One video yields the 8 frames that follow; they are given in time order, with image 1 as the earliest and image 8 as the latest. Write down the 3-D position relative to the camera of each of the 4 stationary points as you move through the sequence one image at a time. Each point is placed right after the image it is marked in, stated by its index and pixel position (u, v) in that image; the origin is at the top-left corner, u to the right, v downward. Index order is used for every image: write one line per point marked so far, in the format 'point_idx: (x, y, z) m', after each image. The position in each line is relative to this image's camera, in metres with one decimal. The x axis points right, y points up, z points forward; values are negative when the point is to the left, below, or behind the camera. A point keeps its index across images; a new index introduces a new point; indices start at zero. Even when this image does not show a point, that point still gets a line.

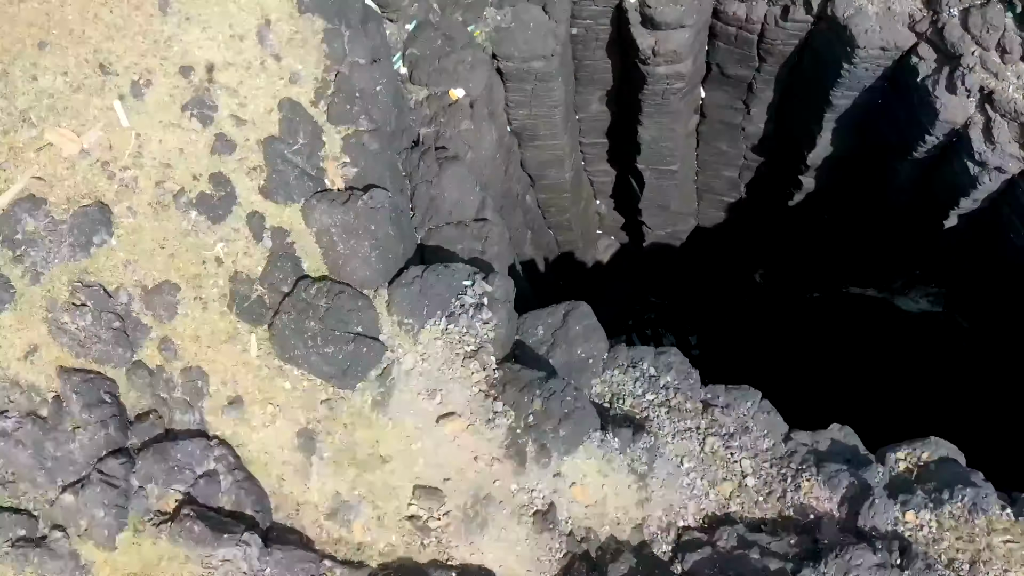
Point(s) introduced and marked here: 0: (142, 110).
0: (-2.0, +1.1, +5.8) m
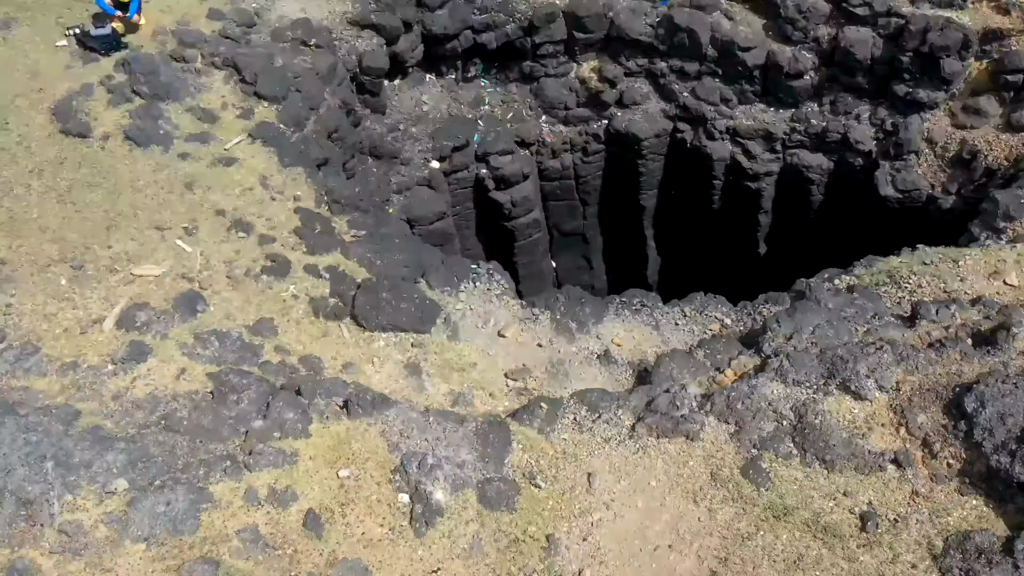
0: (-2.4, +0.4, +7.8) m
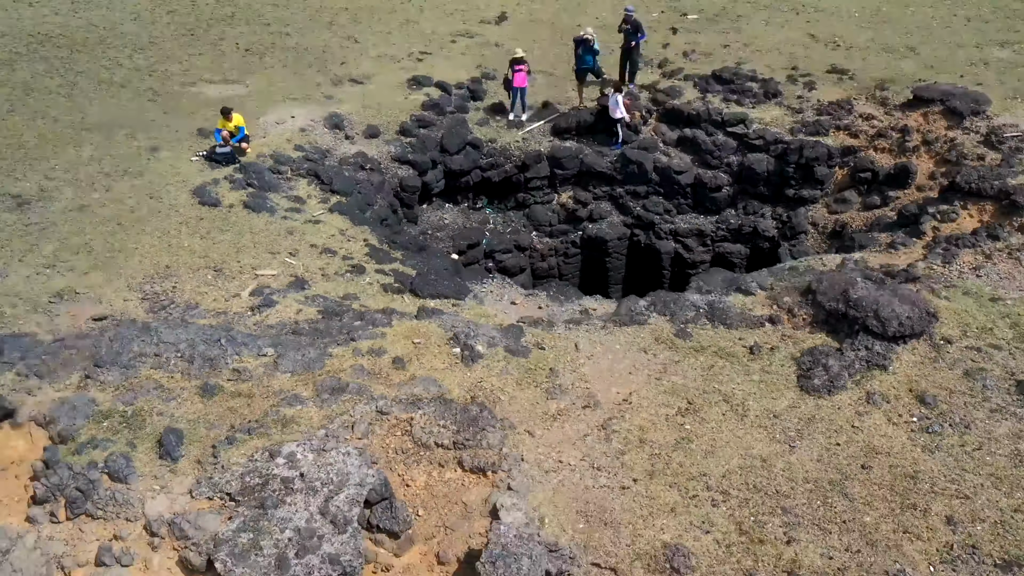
0: (-2.3, +0.4, +11.2) m
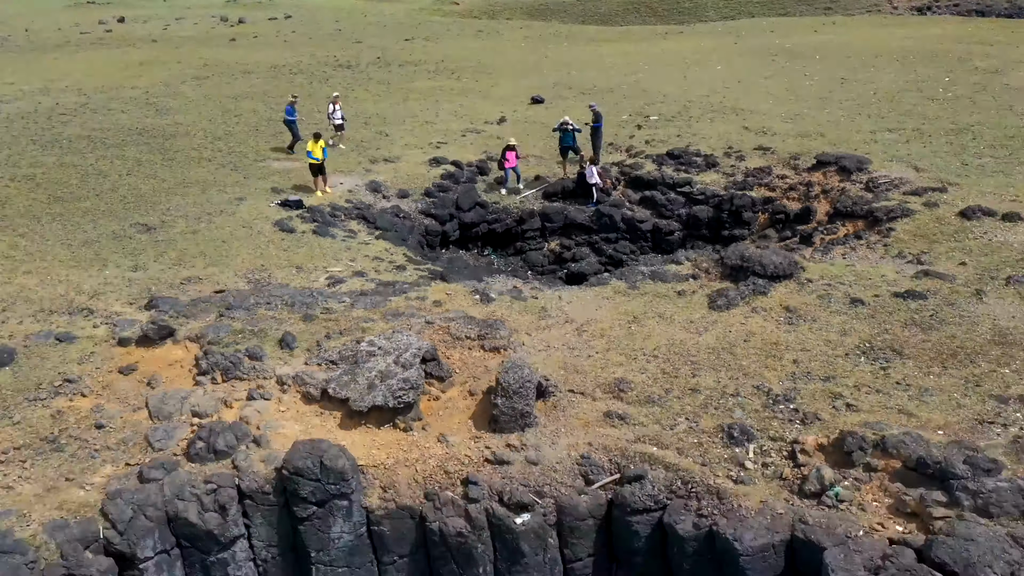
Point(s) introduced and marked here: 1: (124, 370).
0: (-2.3, +0.4, +15.3) m
1: (-4.5, -0.9, +11.7) m
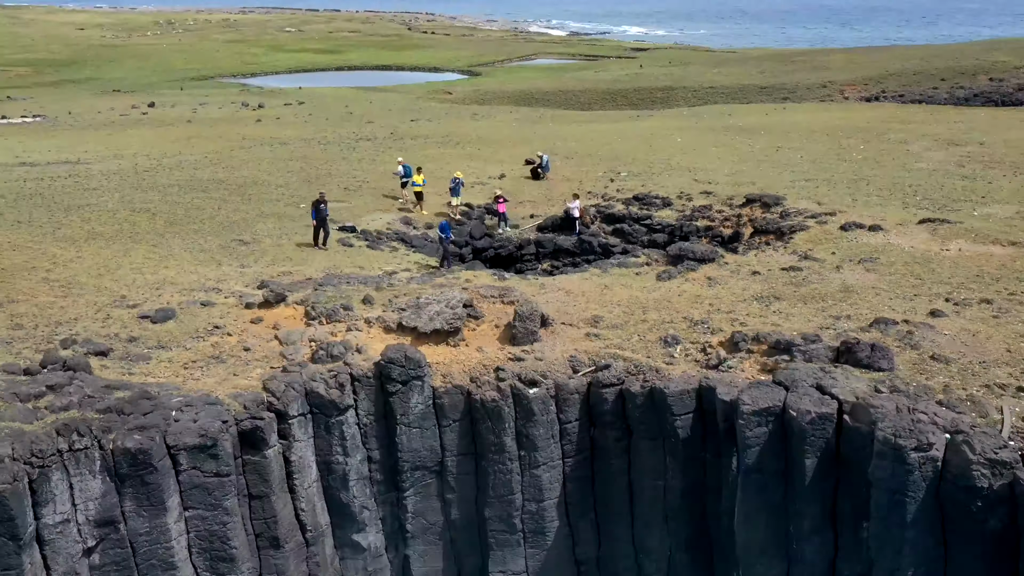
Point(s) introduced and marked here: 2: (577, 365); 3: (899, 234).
0: (-2.2, +0.5, +20.7) m
1: (-4.3, -0.5, +16.9) m
2: (+0.9, -1.1, +14.8) m
3: (+7.3, +1.1, +19.2) m
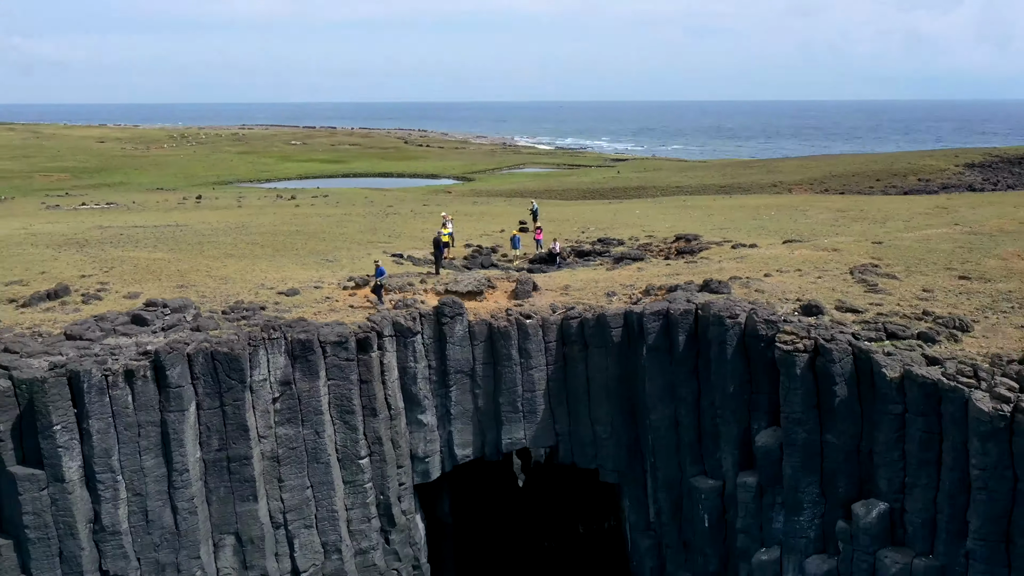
0: (-2.2, +0.4, +30.6) m
1: (-4.2, -0.1, +26.7) m
2: (+1.0, -0.5, +24.6) m
3: (+7.3, +1.2, +29.3) m
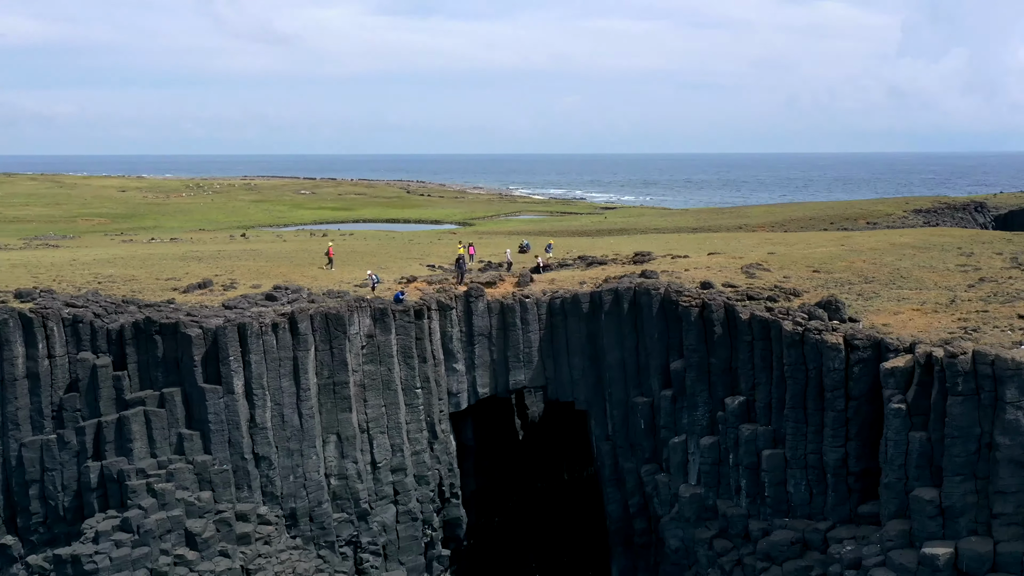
0: (-2.0, +0.5, +42.7) m
1: (-4.1, +0.1, +38.8) m
2: (+1.2, -0.2, +36.7) m
3: (+7.5, +1.3, +41.6) m
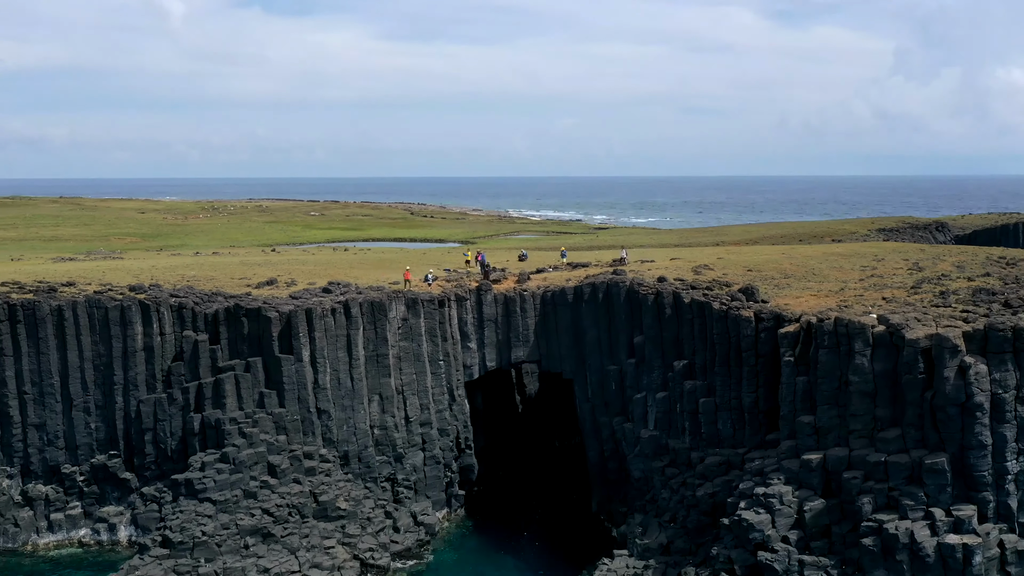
0: (-2.0, +0.5, +53.1) m
1: (-4.0, +0.2, +49.2) m
2: (+1.2, 0.0, +47.0) m
3: (+7.5, +1.3, +52.0) m
